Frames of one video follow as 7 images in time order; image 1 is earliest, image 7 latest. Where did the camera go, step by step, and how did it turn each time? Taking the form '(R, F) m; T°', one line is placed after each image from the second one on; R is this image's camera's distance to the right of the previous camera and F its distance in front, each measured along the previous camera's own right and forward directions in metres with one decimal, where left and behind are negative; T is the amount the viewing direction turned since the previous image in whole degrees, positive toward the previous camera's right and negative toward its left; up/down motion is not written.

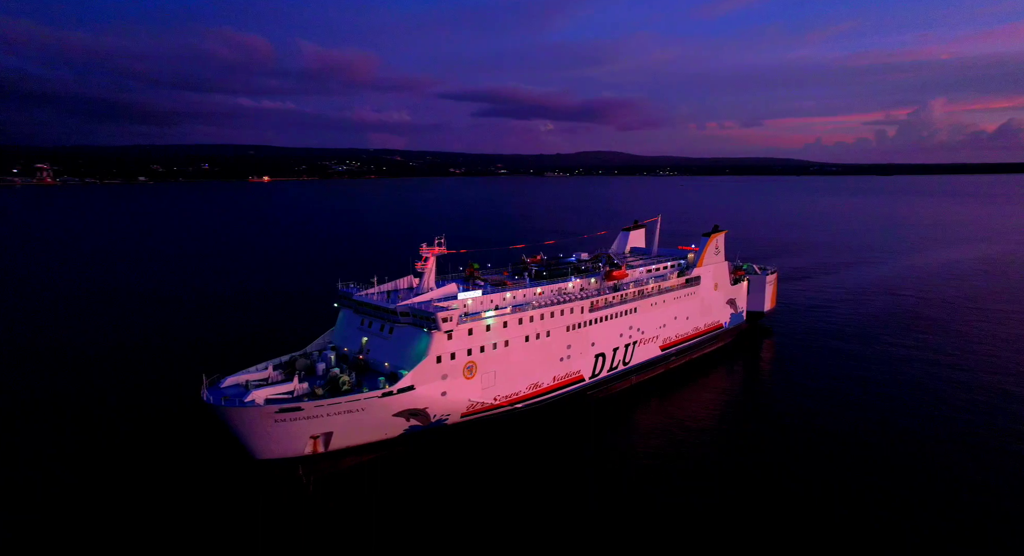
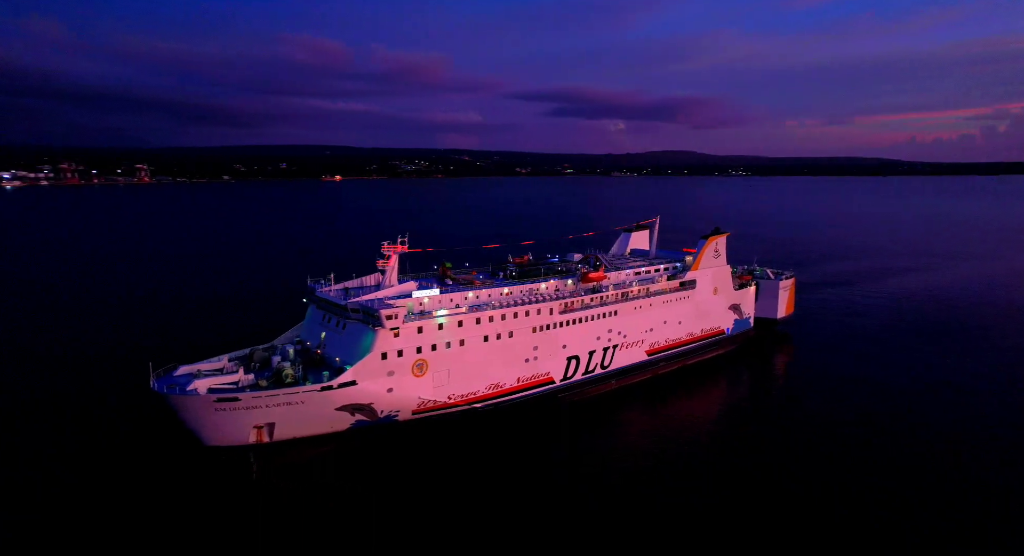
(+3.5, +0.2) m; -6°
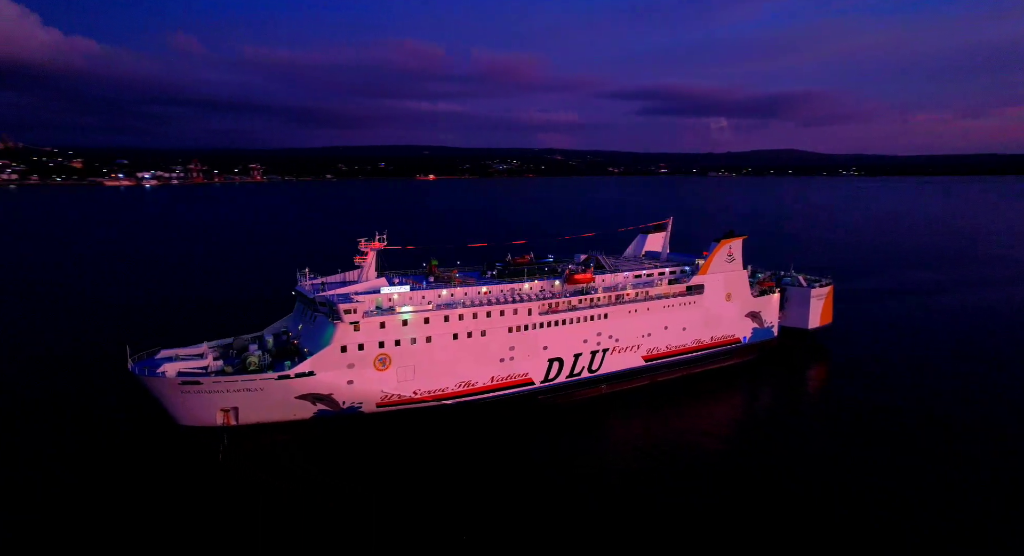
(+4.0, +0.3) m; -8°
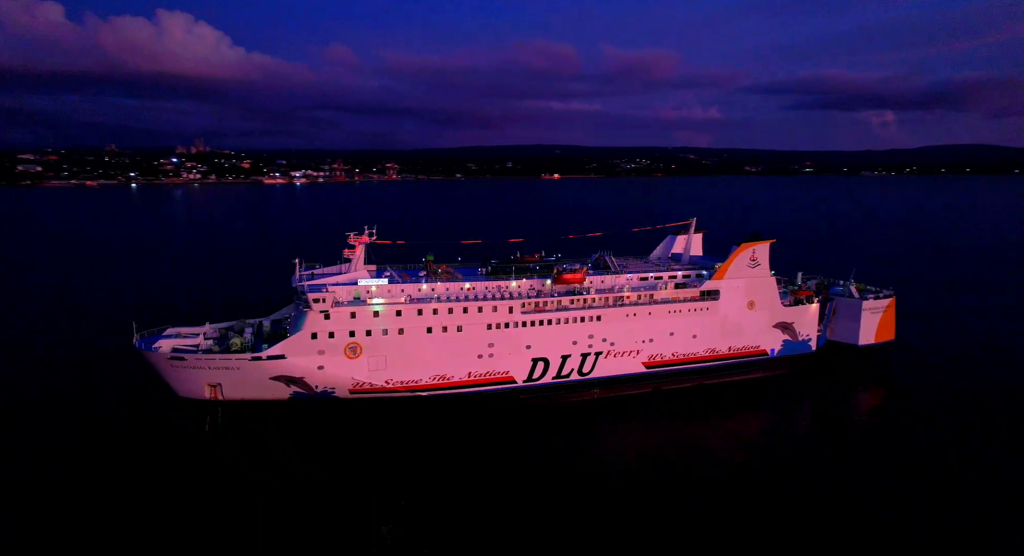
(+5.1, +0.6) m; -12°
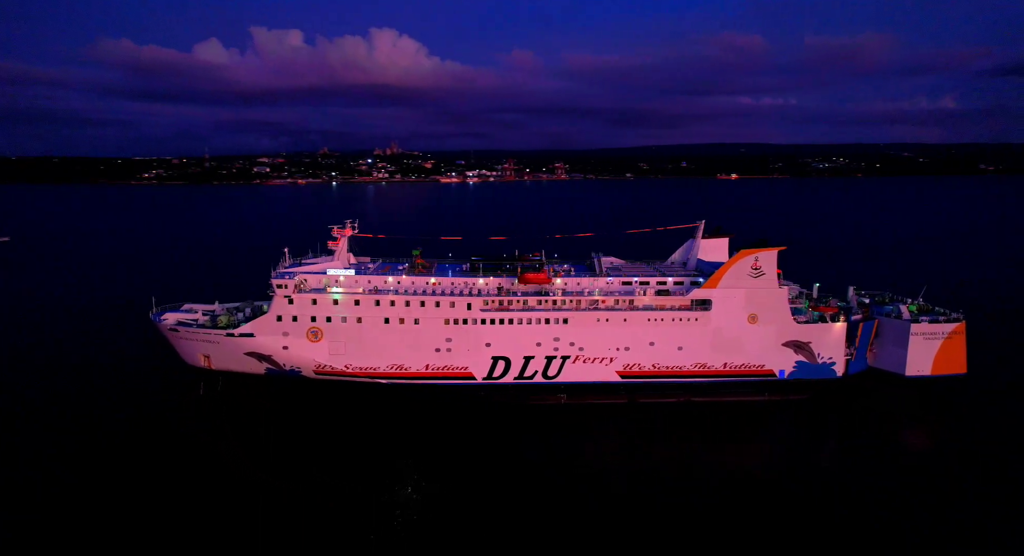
(+7.4, +1.1) m; -16°
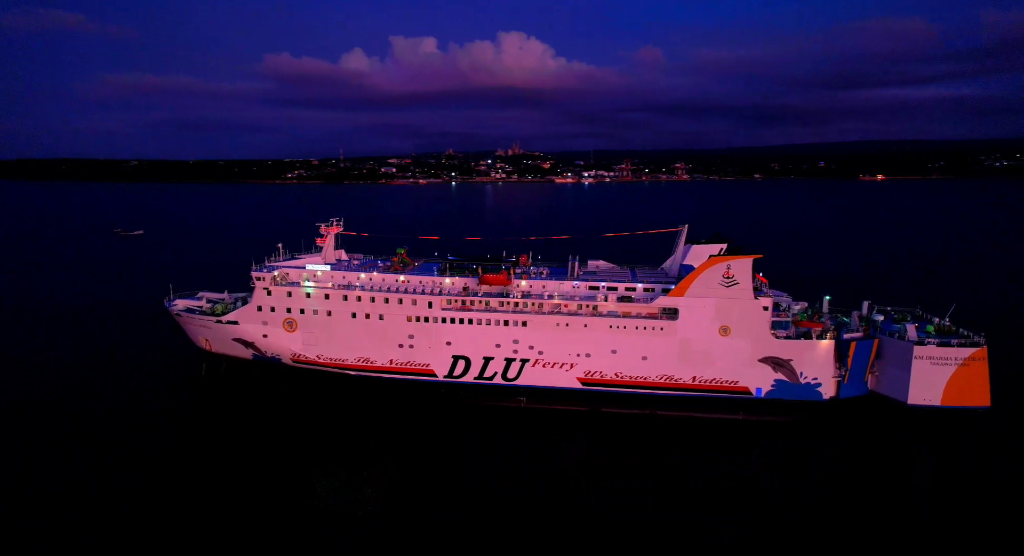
(+5.7, +0.5) m; -11°
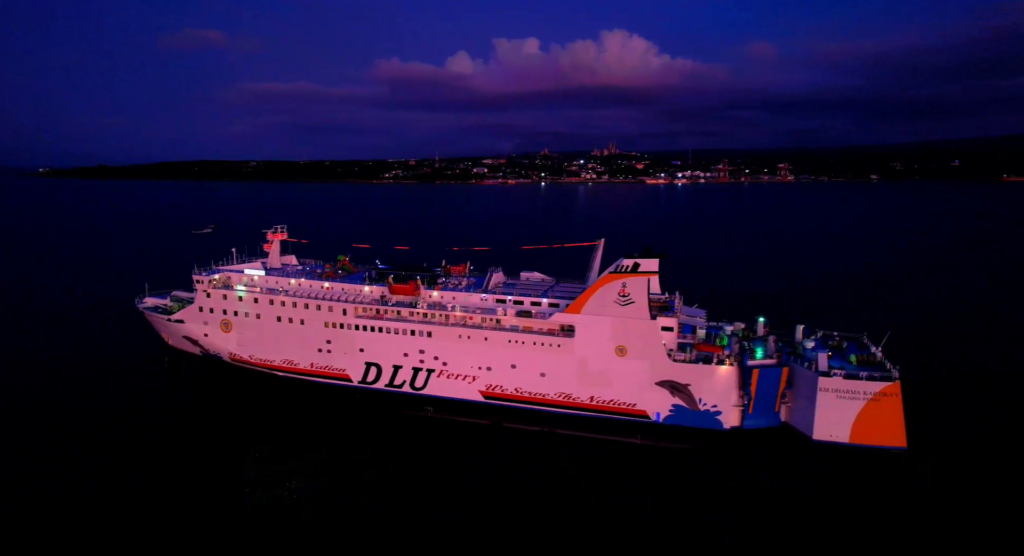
(+6.8, +0.5) m; -9°
